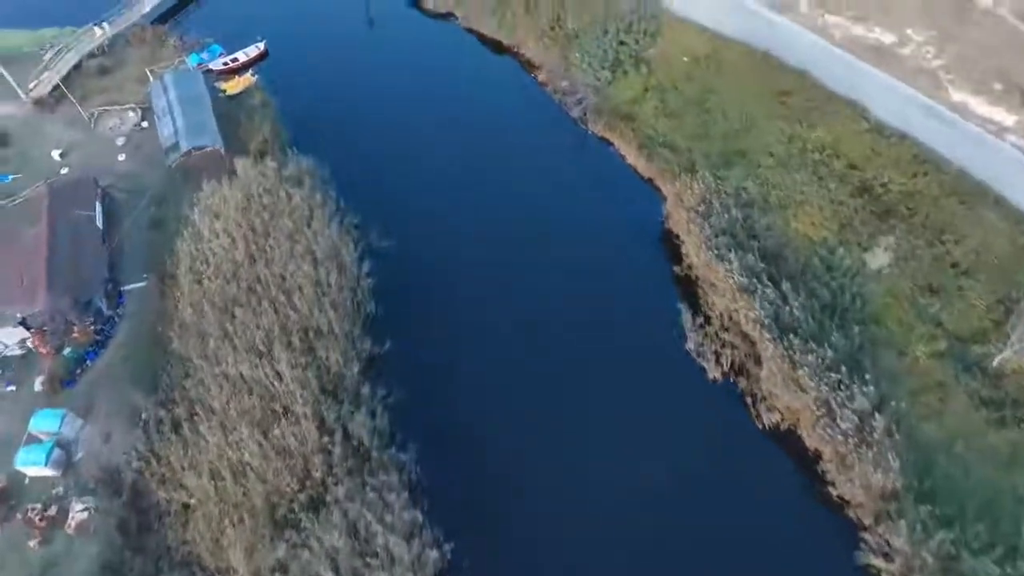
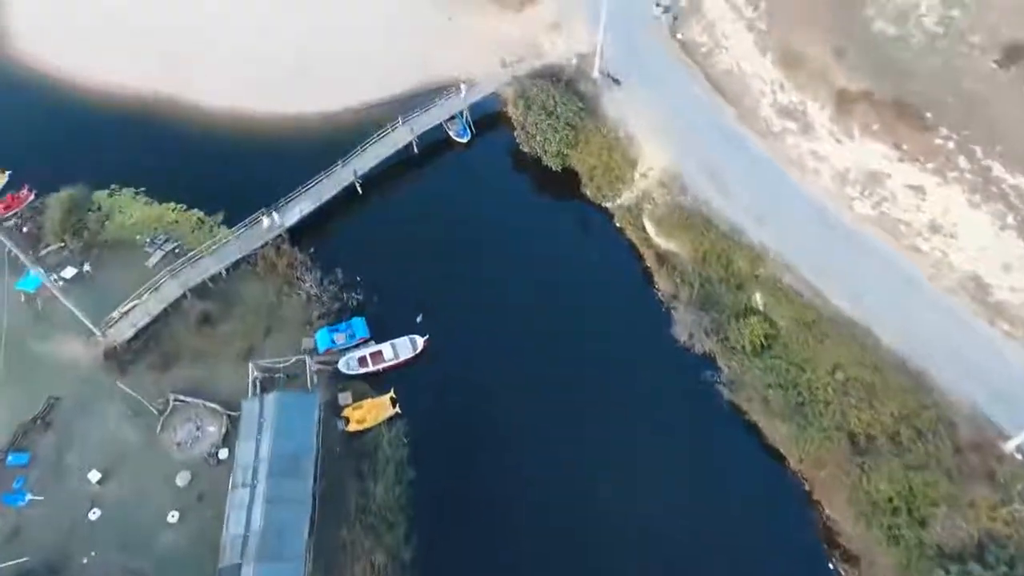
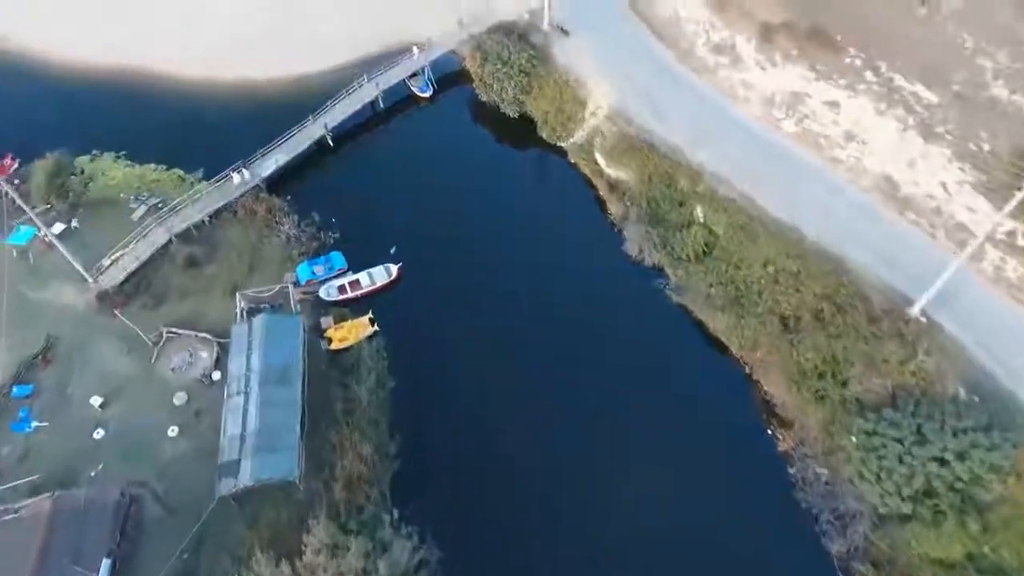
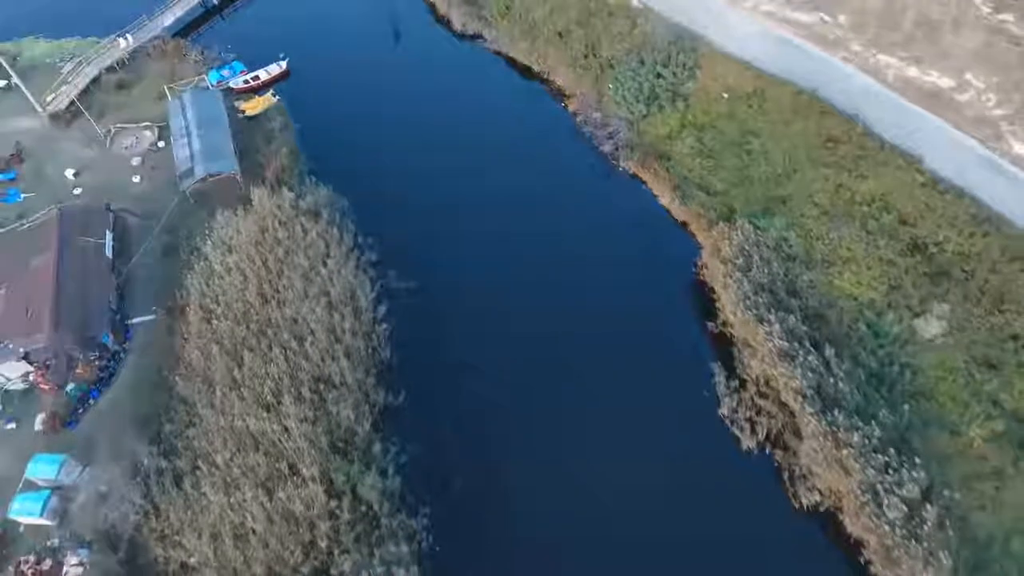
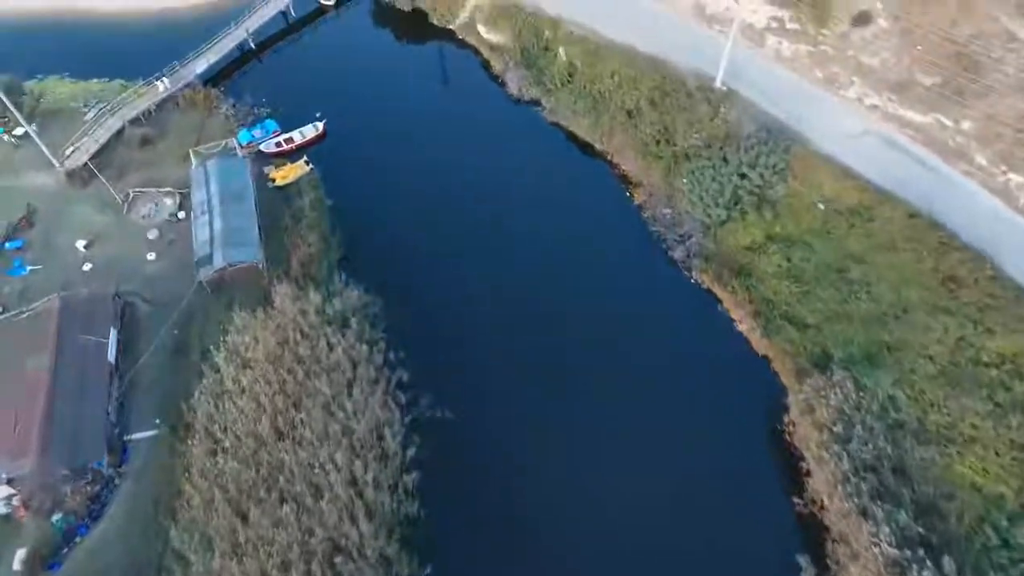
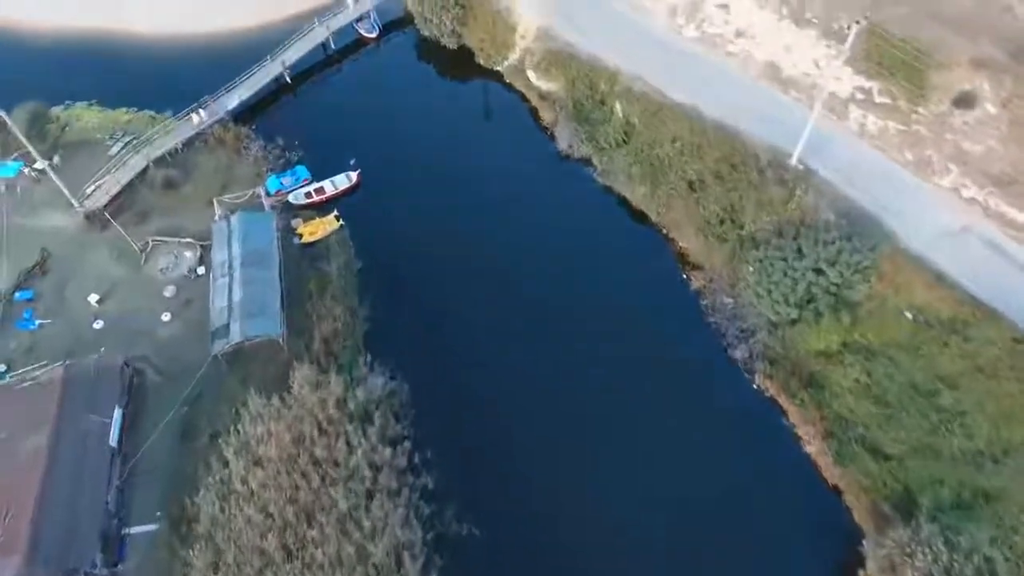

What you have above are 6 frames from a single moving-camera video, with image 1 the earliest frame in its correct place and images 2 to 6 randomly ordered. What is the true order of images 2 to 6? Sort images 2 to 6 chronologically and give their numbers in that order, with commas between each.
4, 5, 6, 3, 2
